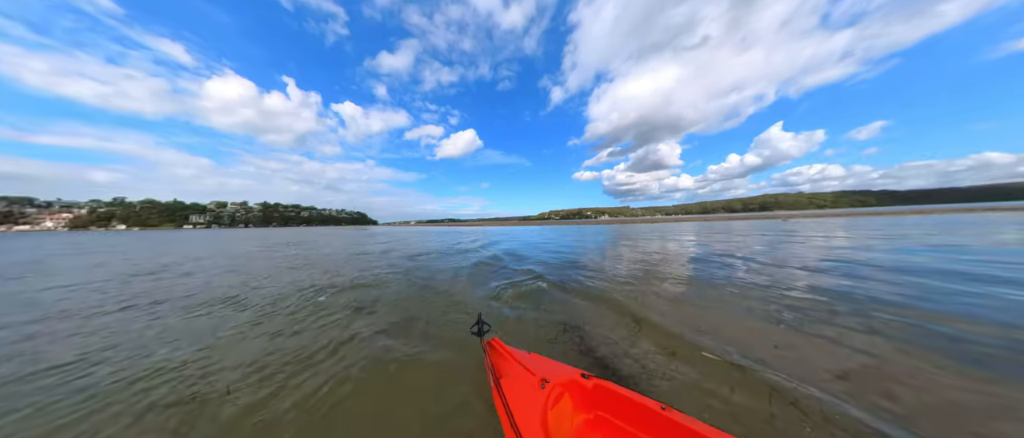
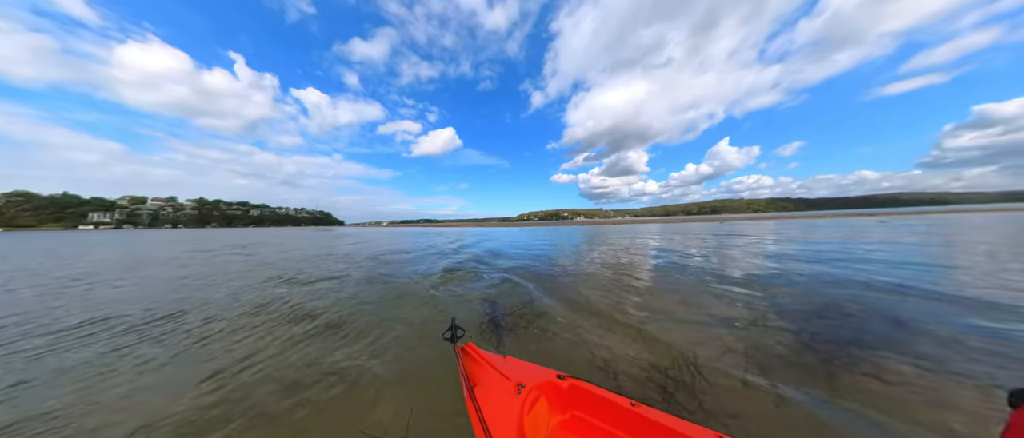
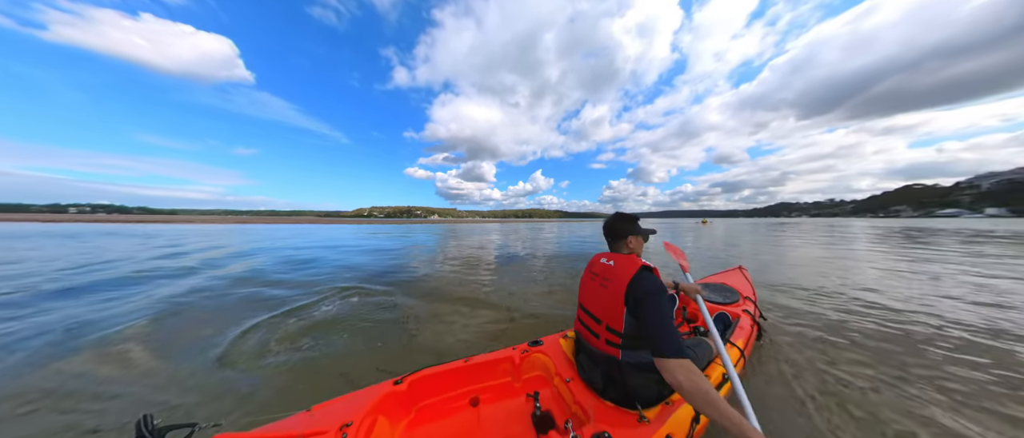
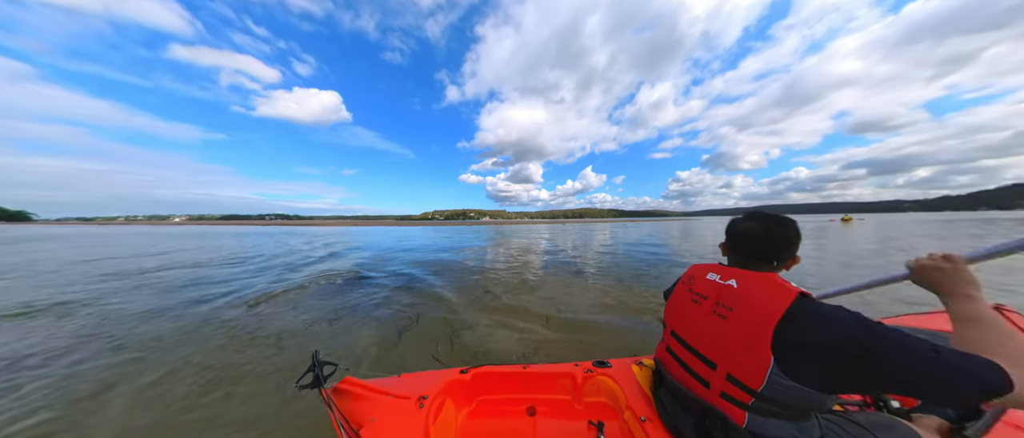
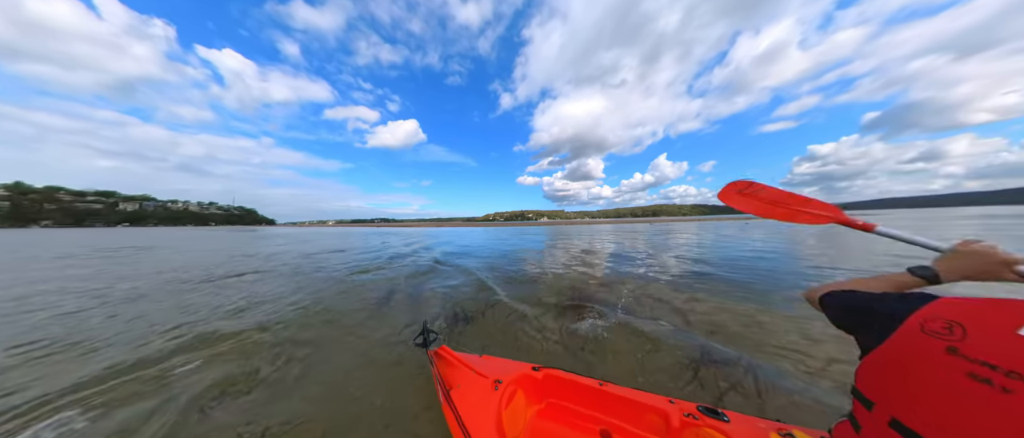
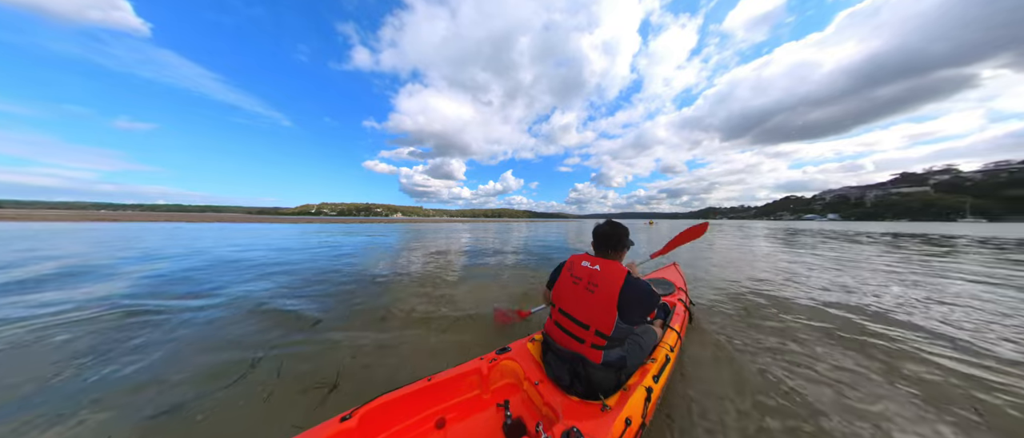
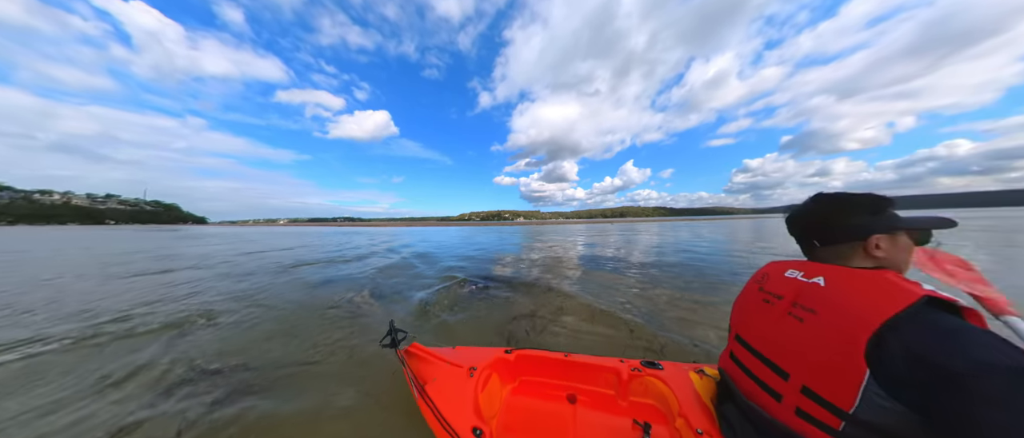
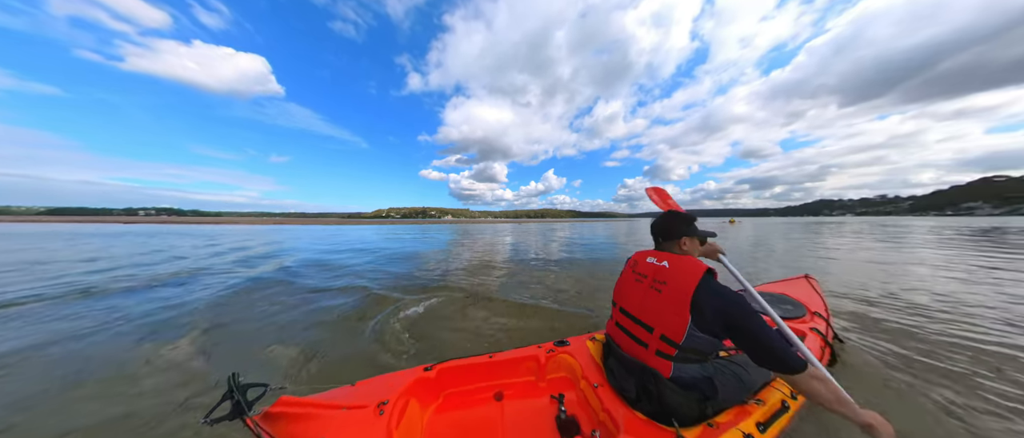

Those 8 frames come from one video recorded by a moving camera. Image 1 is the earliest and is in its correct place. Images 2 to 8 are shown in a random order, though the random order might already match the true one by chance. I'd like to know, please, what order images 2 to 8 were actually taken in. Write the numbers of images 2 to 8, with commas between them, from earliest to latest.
2, 5, 7, 4, 8, 3, 6
